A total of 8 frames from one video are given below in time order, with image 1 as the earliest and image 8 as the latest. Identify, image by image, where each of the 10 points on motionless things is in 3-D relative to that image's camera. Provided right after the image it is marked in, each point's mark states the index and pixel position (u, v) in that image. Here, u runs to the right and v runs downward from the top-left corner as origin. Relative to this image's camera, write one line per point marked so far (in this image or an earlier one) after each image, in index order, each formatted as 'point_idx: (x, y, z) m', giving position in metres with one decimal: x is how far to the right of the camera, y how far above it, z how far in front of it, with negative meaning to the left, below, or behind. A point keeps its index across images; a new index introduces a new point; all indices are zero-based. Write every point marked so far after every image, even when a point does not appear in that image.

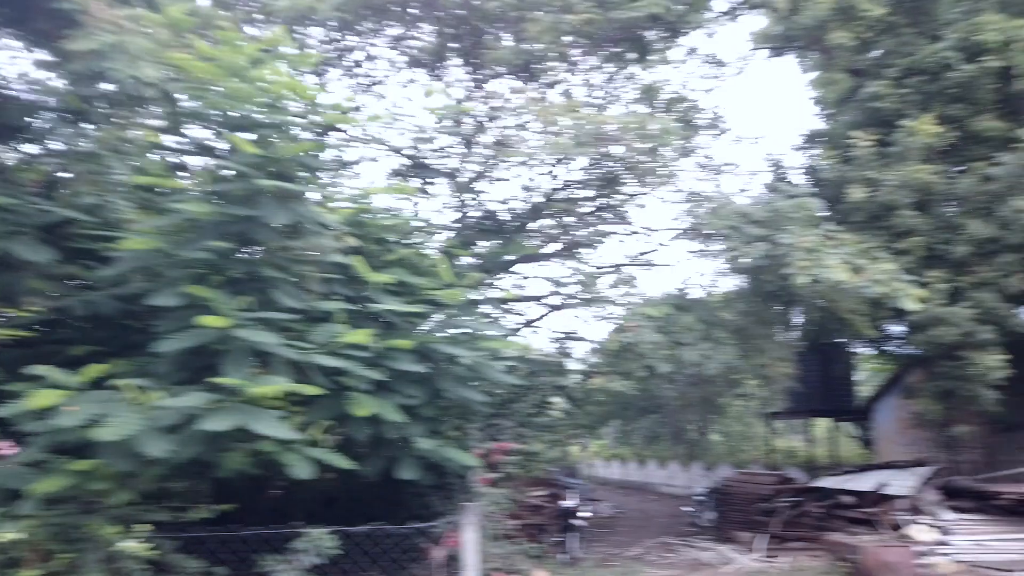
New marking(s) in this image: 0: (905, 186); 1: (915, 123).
0: (+5.1, +1.4, +10.0) m
1: (+5.3, +2.2, +10.0) m
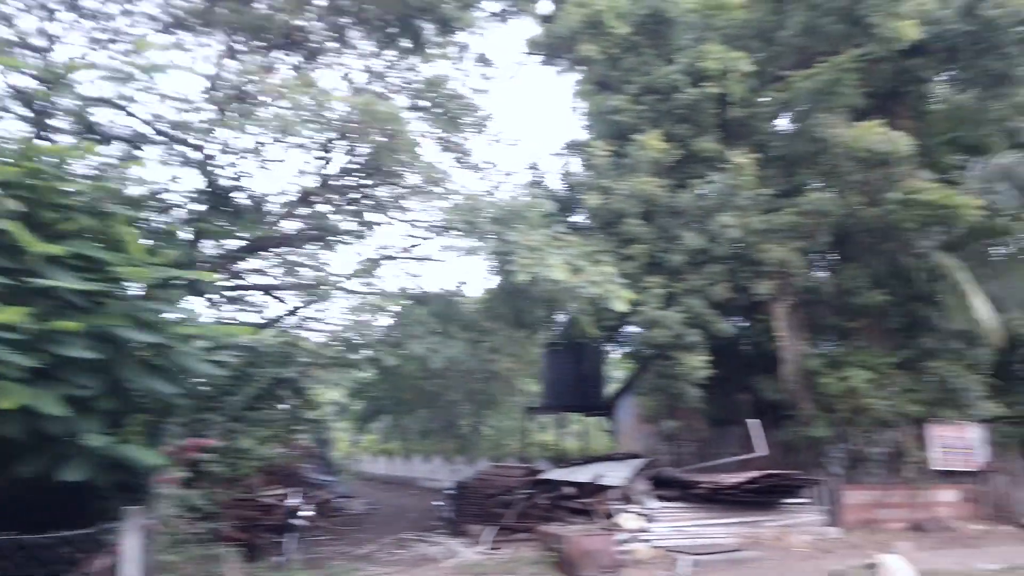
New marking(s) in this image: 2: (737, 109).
0: (+1.7, +1.3, +10.6) m
1: (+1.9, +2.1, +10.7) m
2: (+3.3, +2.7, +11.3) m
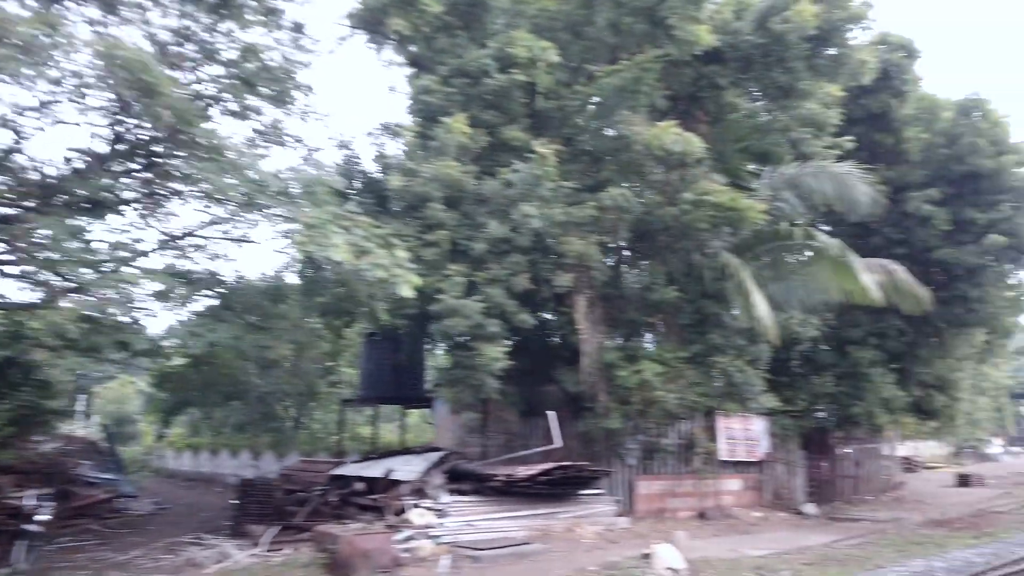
0: (-1.0, +1.5, +10.3) m
1: (-0.8, +2.3, +10.3) m
2: (+0.5, +2.8, +11.2) m
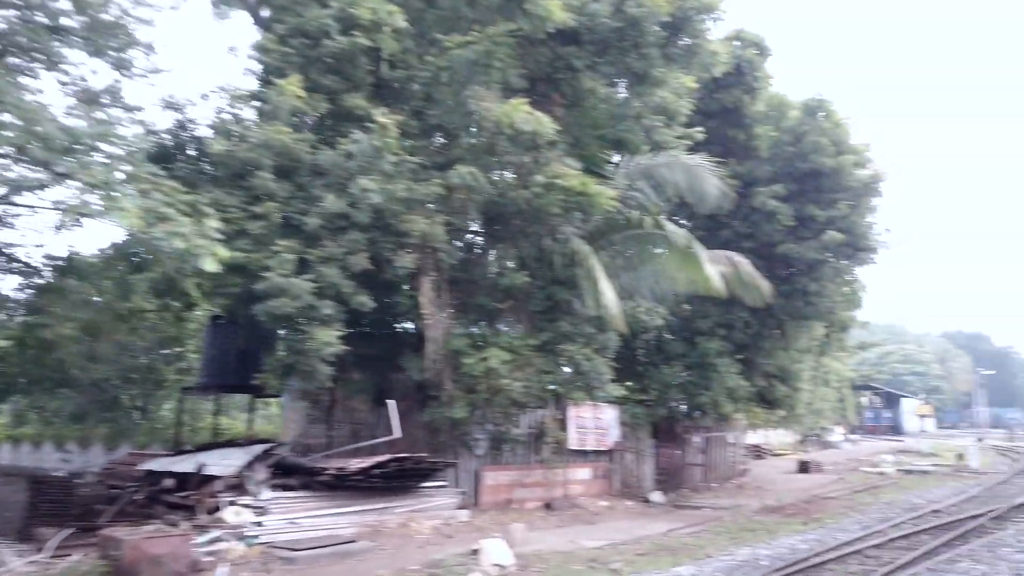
0: (-3.1, +1.8, +9.4) m
1: (-2.8, +2.6, +9.4) m
2: (-1.6, +3.0, +10.5) m
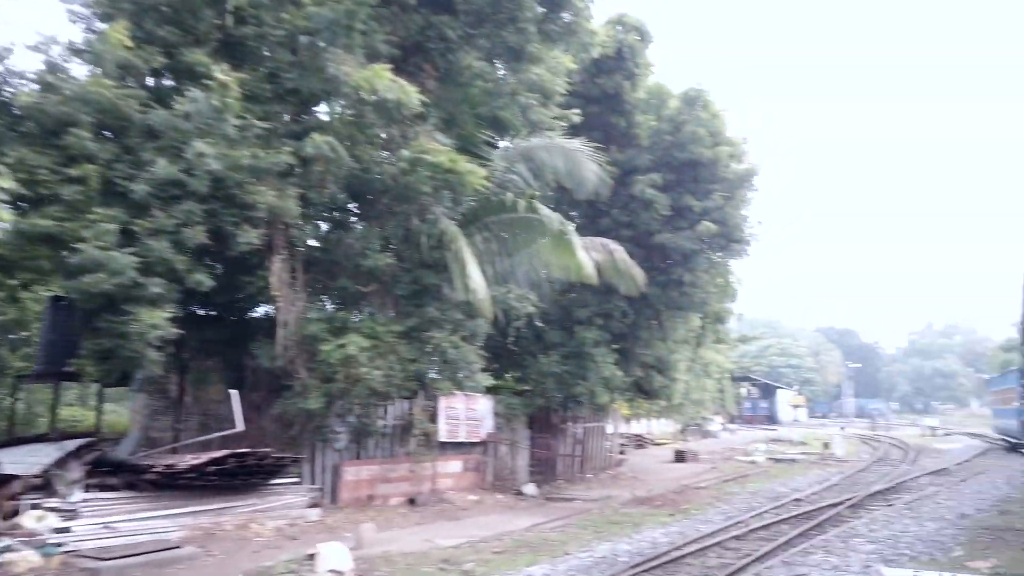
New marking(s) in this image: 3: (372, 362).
0: (-4.7, +2.0, +8.2) m
1: (-4.4, +2.8, +8.3) m
2: (-3.4, +3.3, +9.5) m
3: (-1.9, -1.0, +10.5) m
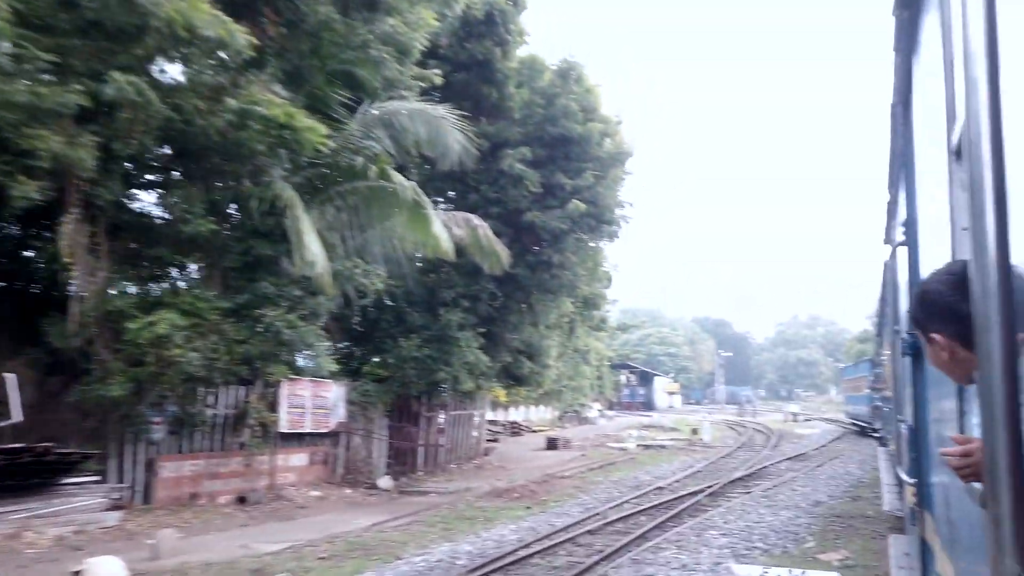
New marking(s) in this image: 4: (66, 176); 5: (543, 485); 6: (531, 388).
0: (-6.2, +2.4, +6.5) m
1: (-5.9, +3.2, +6.6) m
2: (-5.1, +3.7, +7.9) m
3: (-3.9, -0.7, +9.1) m
4: (-4.7, +1.2, +8.1) m
5: (+0.6, -3.5, +13.4) m
6: (+0.4, -2.5, +18.9) m
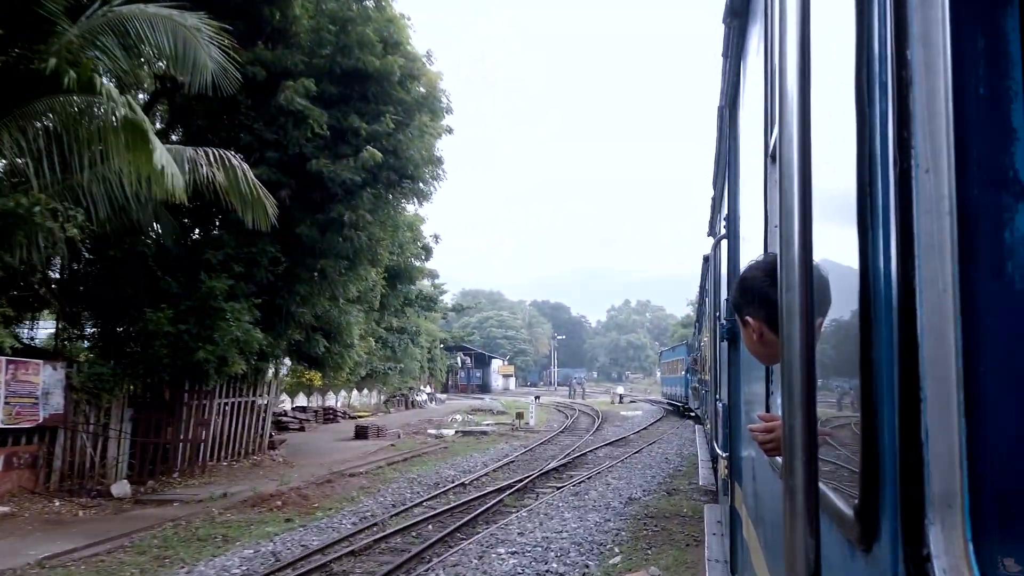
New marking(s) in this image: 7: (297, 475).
0: (-7.8, +2.9, +2.9) m
1: (-7.6, +3.7, +3.1) m
2: (-7.0, +4.2, +4.6) m
3: (-6.2, -0.1, +6.1) m
4: (-6.8, +1.7, +4.9) m
5: (-2.8, -2.9, +11.2) m
6: (-4.0, -1.8, +16.6) m
7: (-3.4, -3.0, +12.3) m
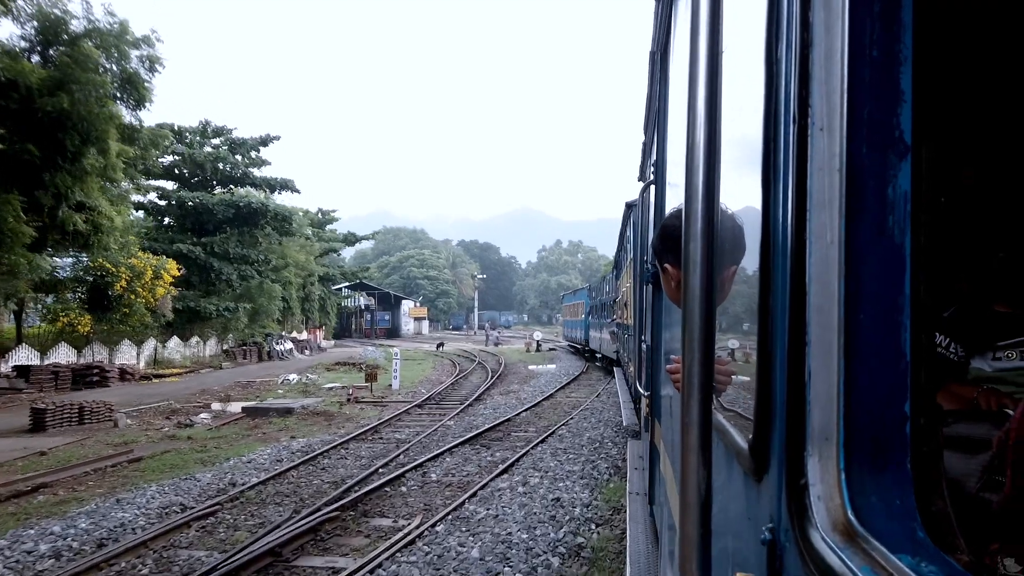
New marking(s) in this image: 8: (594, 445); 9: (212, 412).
0: (-9.4, +3.5, -6.7) m
1: (-9.1, +4.3, -6.6) m
2: (-8.7, +4.9, -5.0) m
3: (-8.0, +0.7, -3.2) m
4: (-8.5, +2.4, -4.5) m
5: (-5.1, -1.7, +2.4) m
6: (-6.8, -0.2, +7.6) m
7: (-5.9, -1.7, +3.5) m
8: (+1.2, -2.1, +9.3) m
9: (-5.3, -2.2, +13.3) m
